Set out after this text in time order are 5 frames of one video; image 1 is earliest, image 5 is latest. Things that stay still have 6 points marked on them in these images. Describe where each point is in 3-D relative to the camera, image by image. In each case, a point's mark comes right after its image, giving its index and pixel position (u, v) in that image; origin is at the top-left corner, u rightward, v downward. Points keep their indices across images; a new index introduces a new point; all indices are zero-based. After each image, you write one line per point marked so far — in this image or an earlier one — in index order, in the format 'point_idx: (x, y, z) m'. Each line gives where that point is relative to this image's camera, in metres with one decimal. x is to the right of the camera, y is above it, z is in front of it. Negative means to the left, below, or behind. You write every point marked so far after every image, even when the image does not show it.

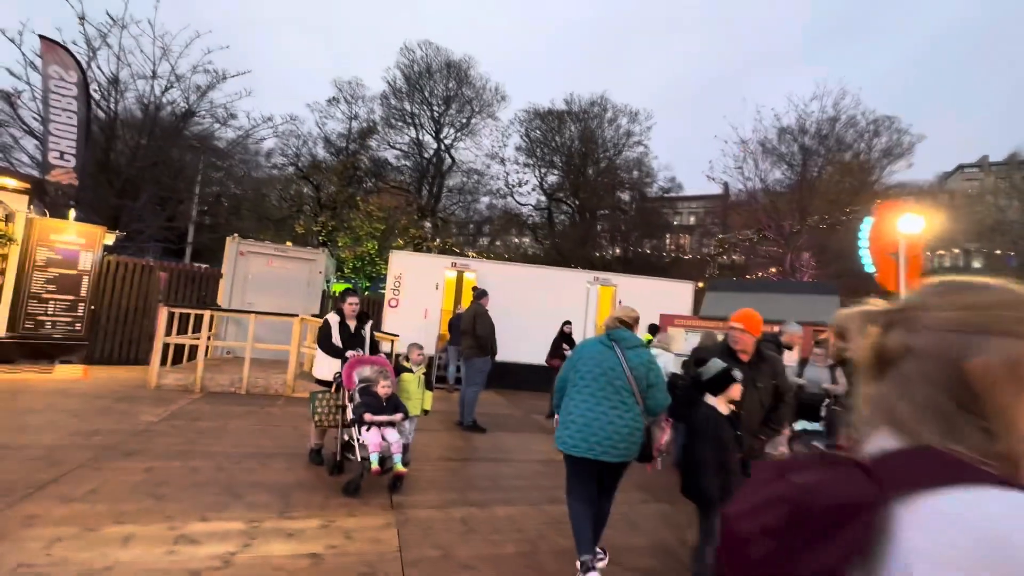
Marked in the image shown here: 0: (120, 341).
0: (-14.5, -1.9, +17.3) m
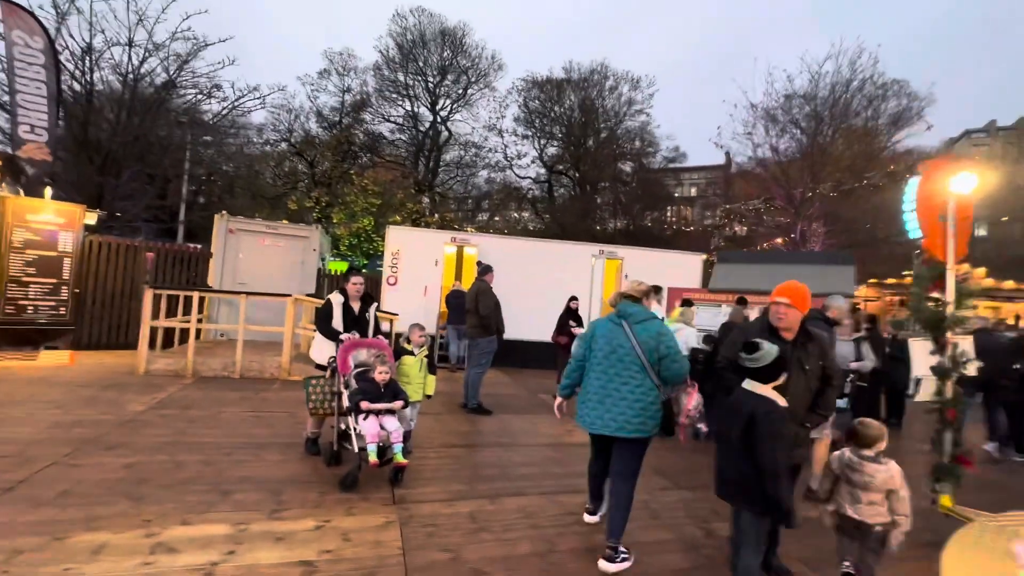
0: (-14.3, -1.3, +16.6) m
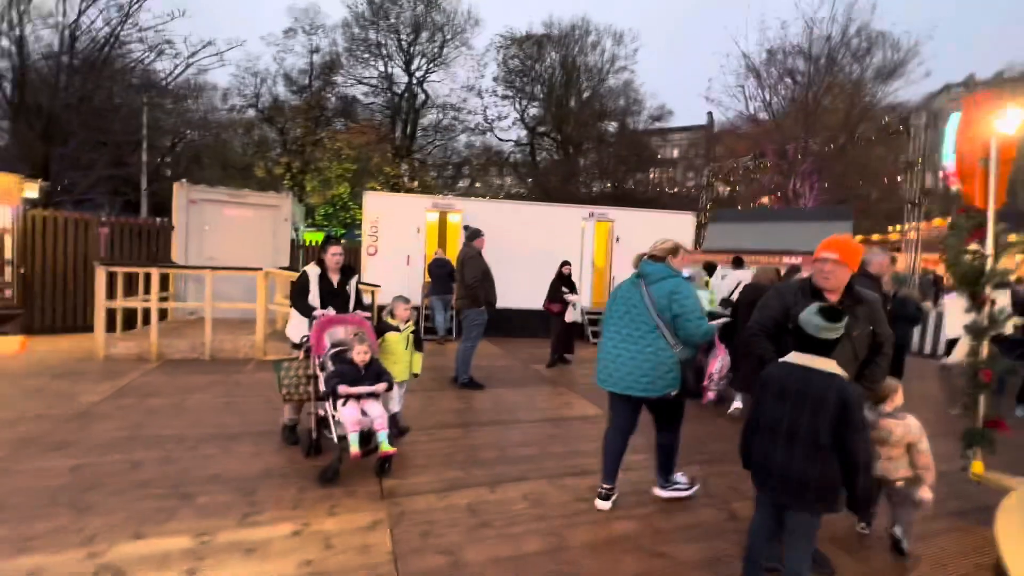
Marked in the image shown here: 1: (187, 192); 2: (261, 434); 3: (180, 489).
0: (-14.6, -0.6, +15.3) m
1: (-11.2, +3.3, +16.3) m
2: (-4.3, -2.5, +8.1) m
3: (-4.4, -2.7, +6.2) m
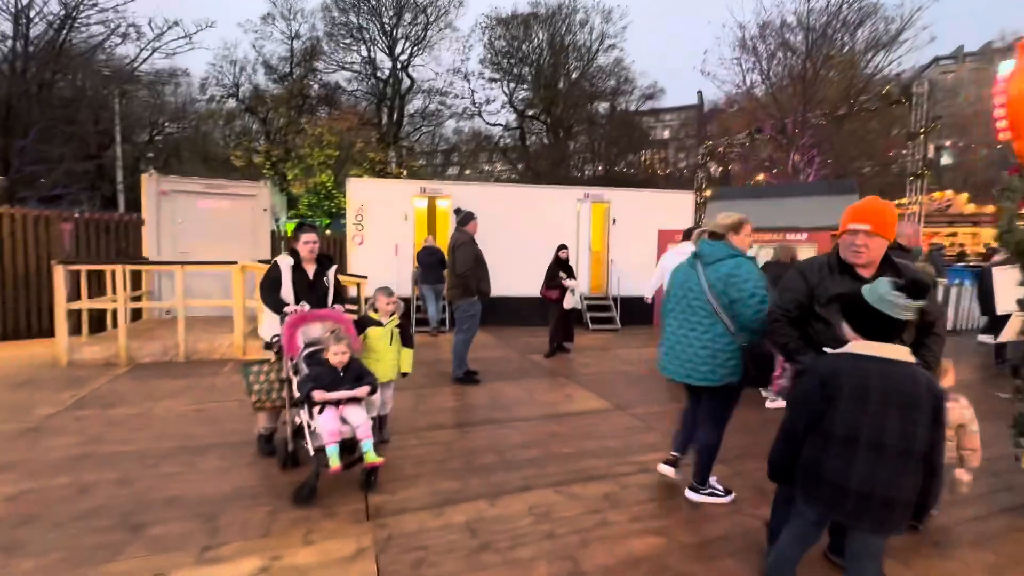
0: (-14.8, -0.7, +14.3) m
1: (-11.5, +3.4, +15.2) m
2: (-4.3, -2.4, +7.2) m
3: (-4.4, -2.6, +5.4) m
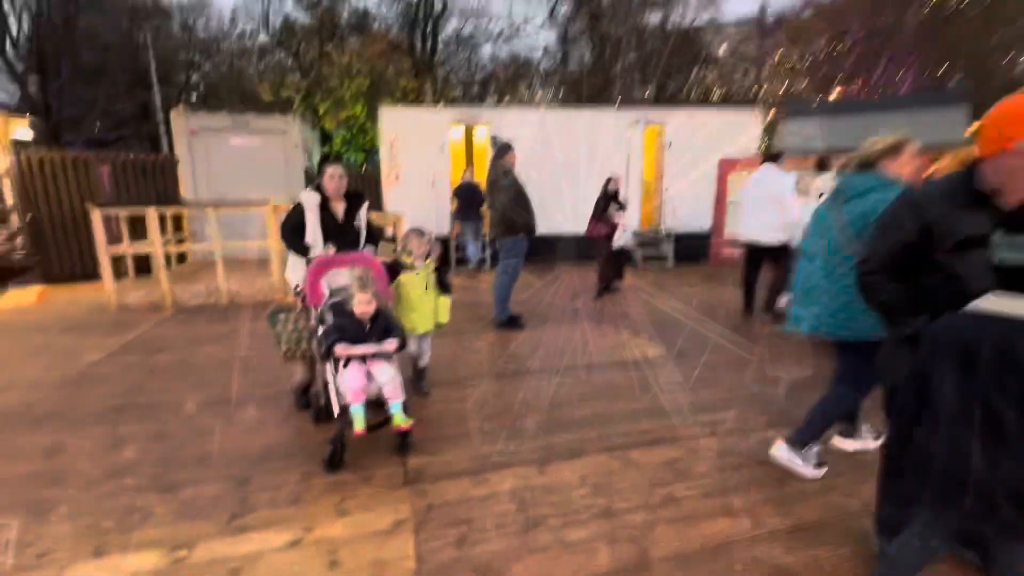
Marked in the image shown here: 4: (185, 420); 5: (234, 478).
0: (-13.5, +1.0, +14.6) m
1: (-10.2, +5.2, +14.6) m
2: (-3.6, -1.6, +6.9) m
3: (-3.8, -2.0, +5.2) m
4: (-4.4, -1.8, +6.4) m
5: (-3.0, -2.0, +5.0) m
